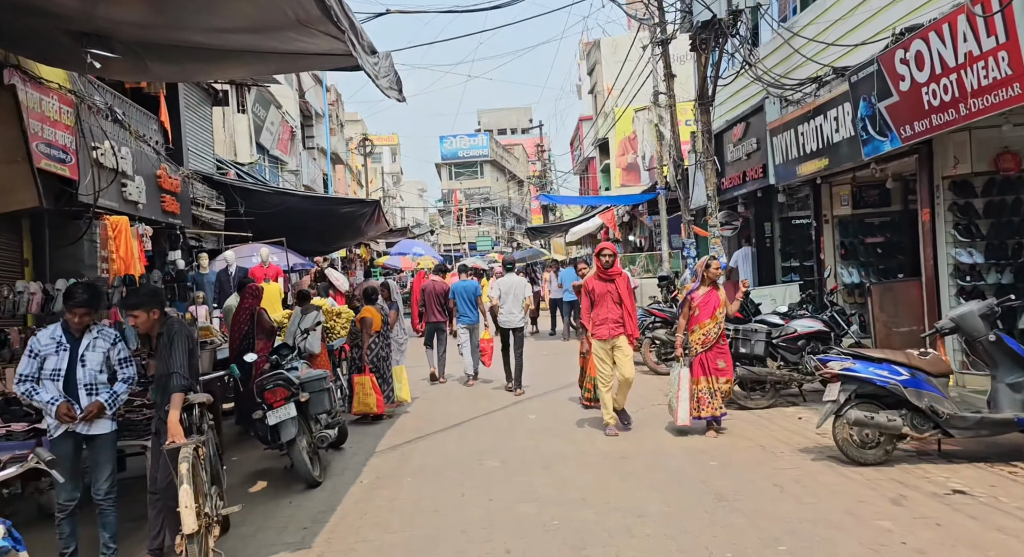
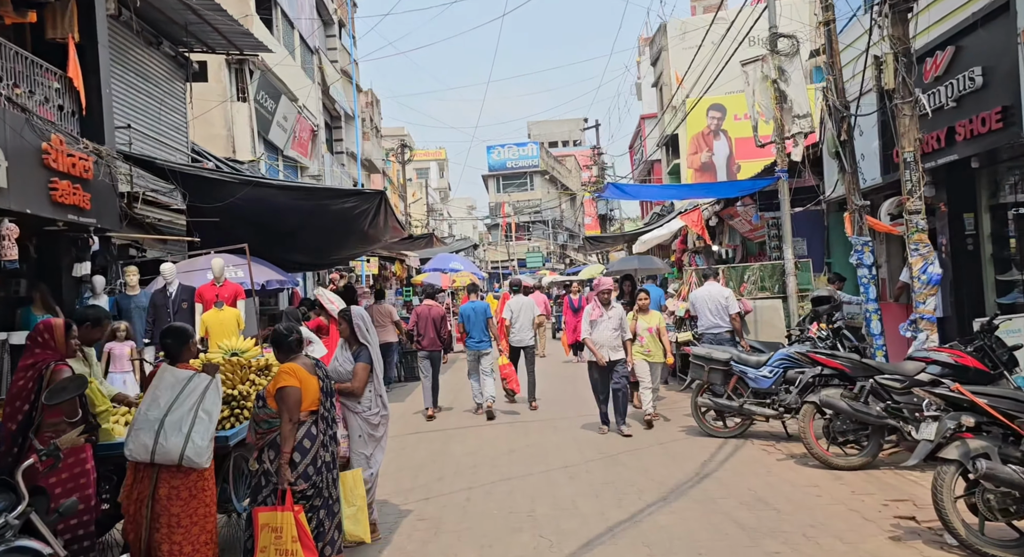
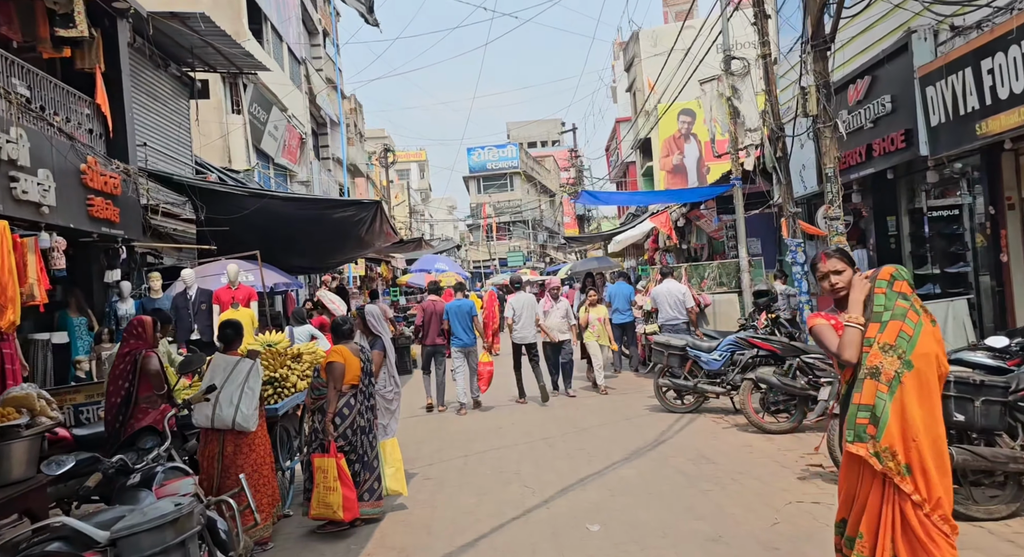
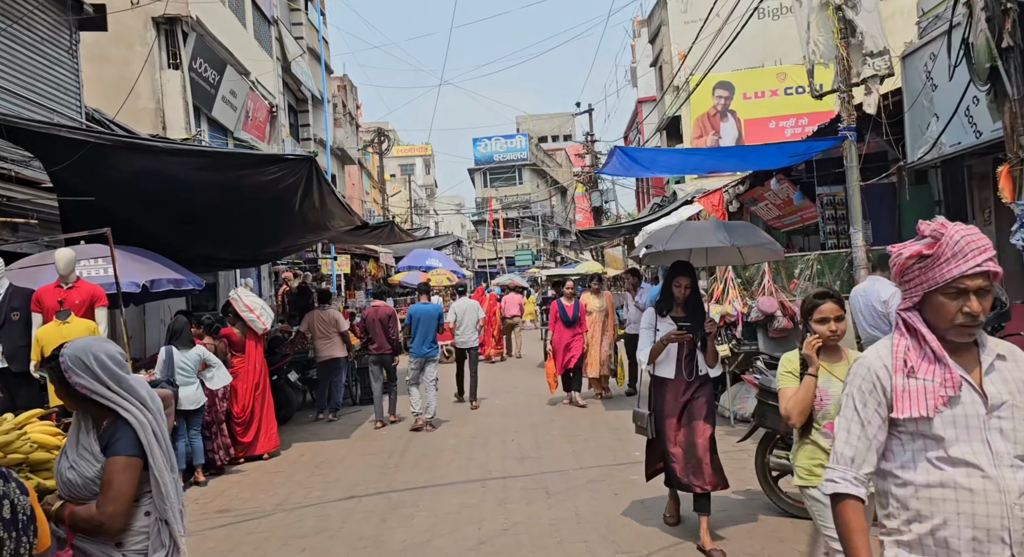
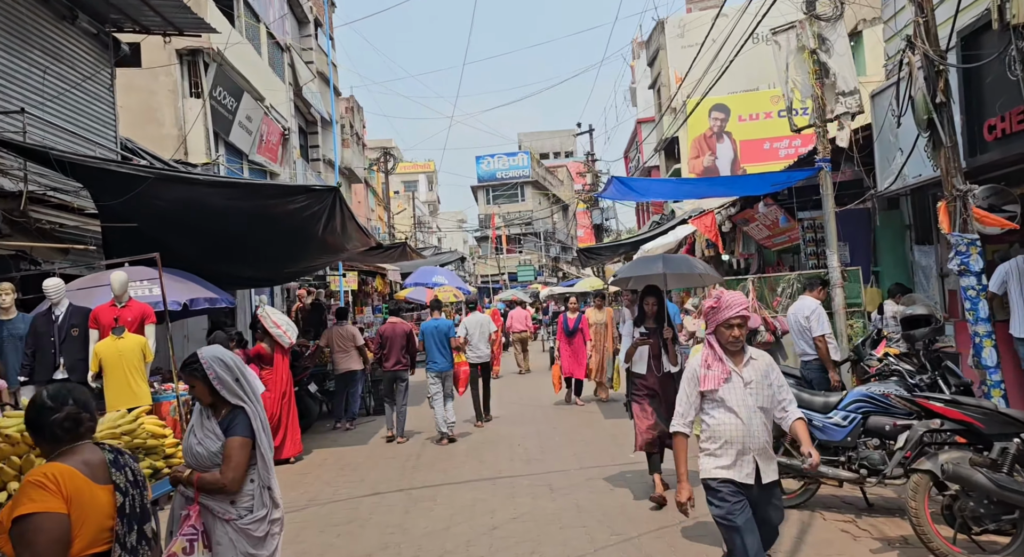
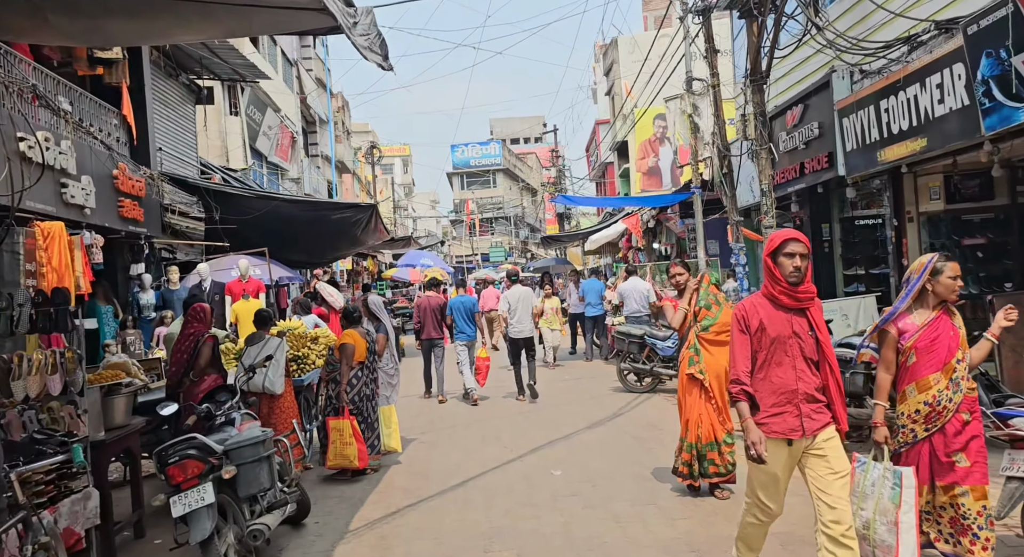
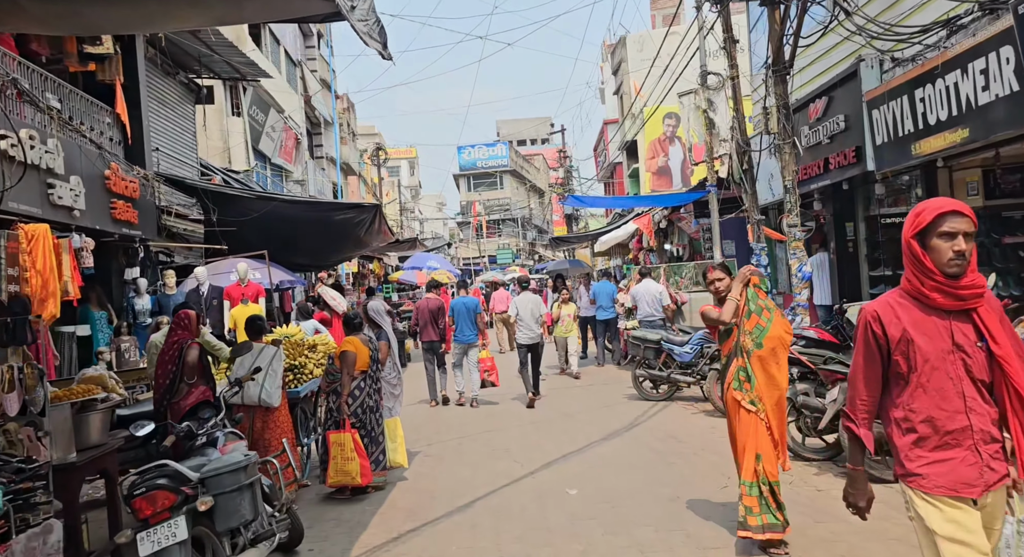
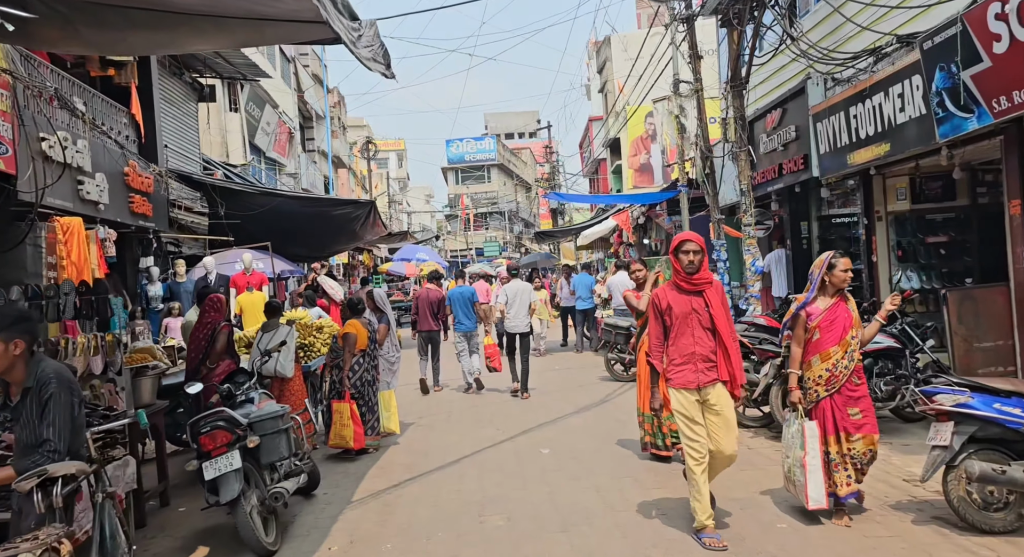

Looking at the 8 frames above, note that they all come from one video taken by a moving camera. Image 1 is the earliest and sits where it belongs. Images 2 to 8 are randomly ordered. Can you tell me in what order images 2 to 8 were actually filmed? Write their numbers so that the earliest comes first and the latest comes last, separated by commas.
8, 6, 7, 3, 2, 5, 4
